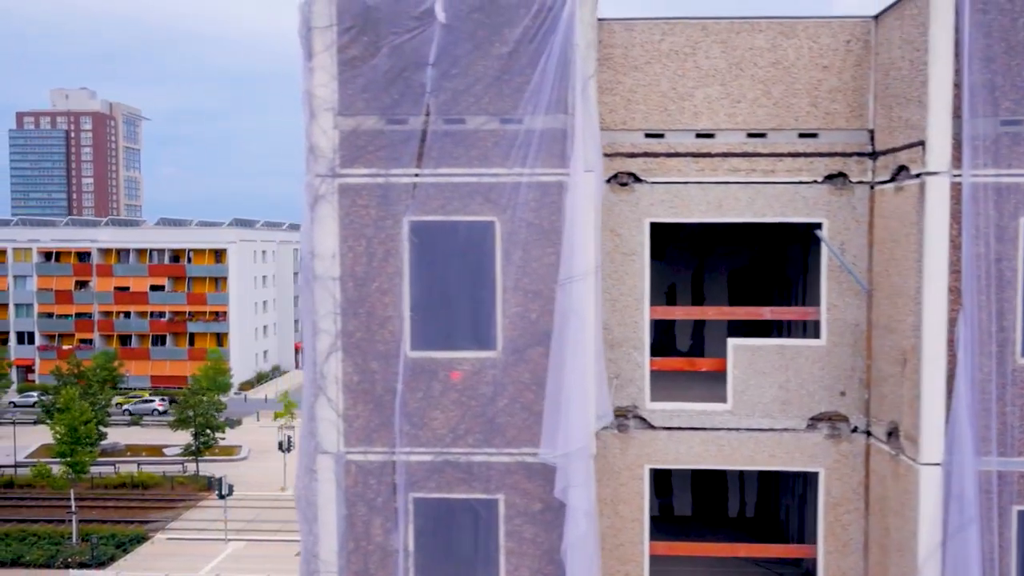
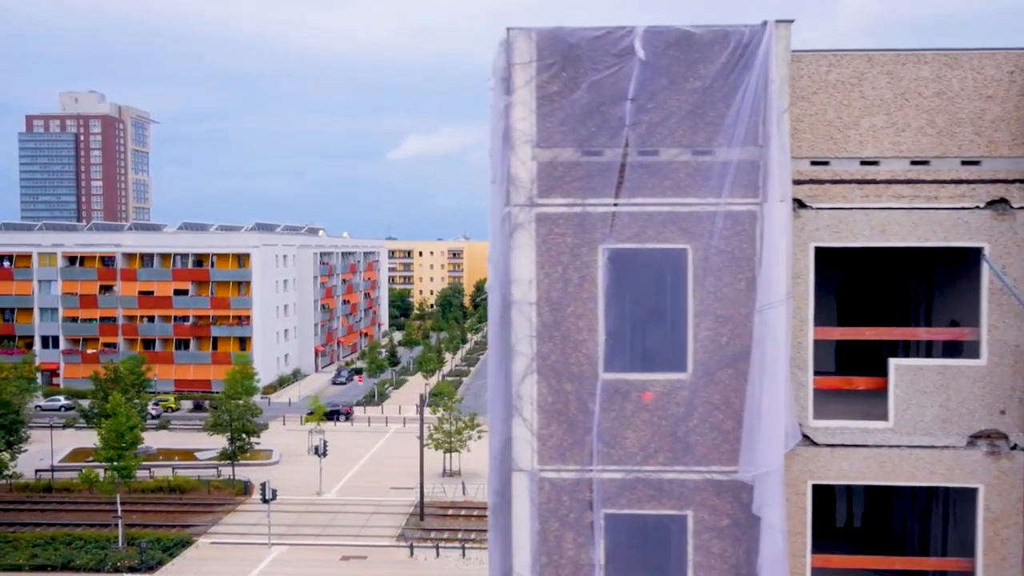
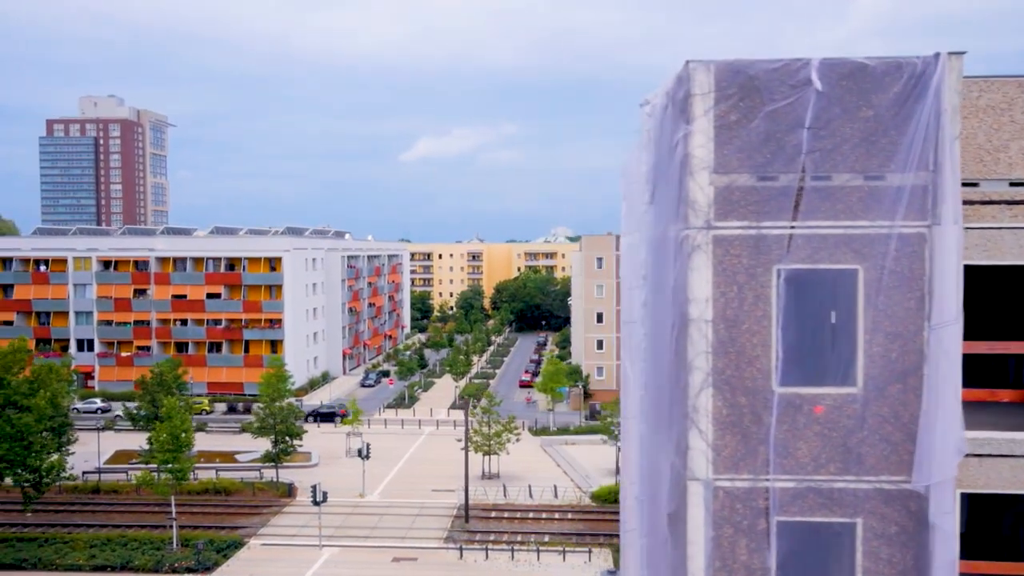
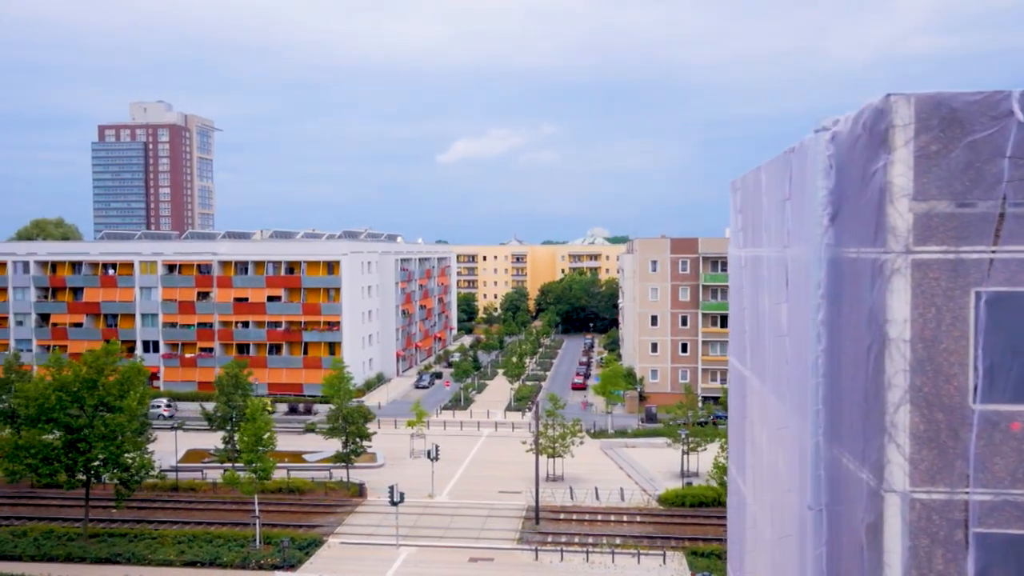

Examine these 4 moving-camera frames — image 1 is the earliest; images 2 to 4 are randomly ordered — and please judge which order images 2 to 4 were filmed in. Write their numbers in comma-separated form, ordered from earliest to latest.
2, 3, 4
